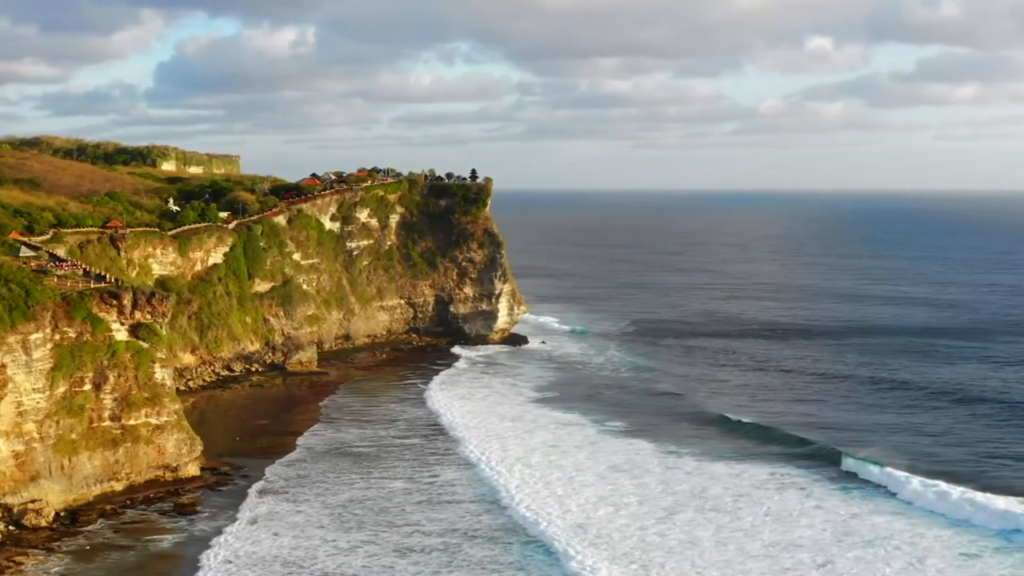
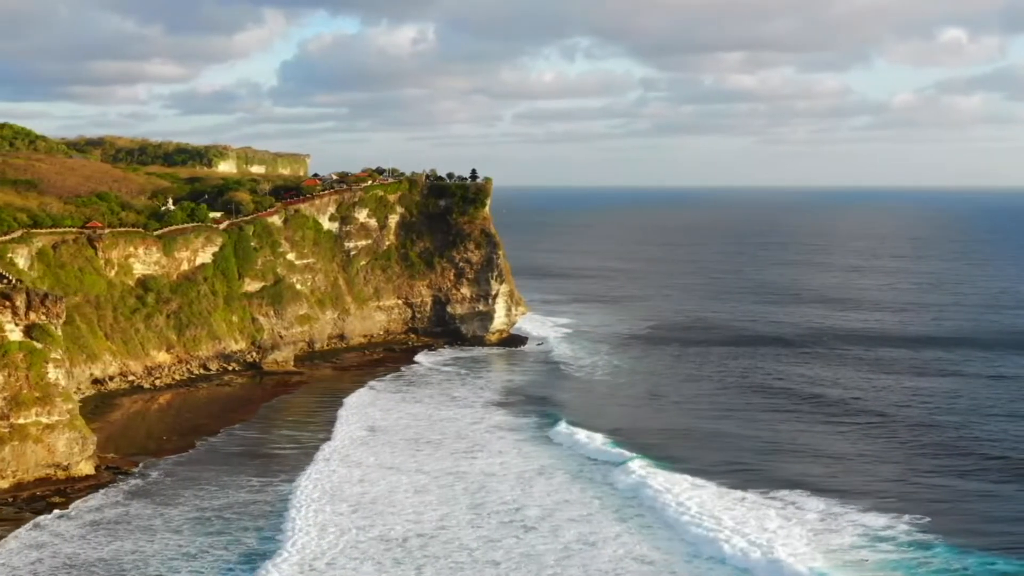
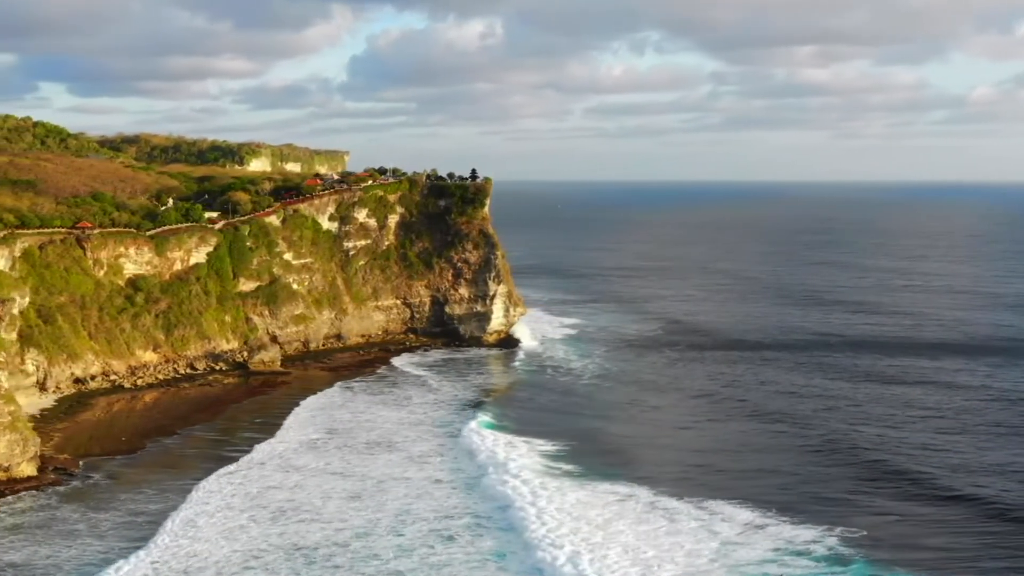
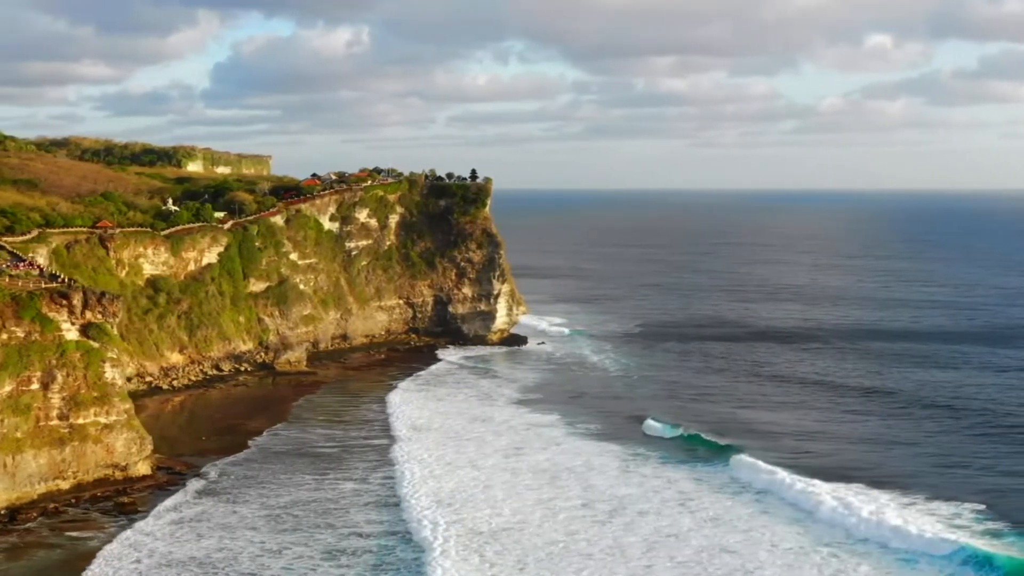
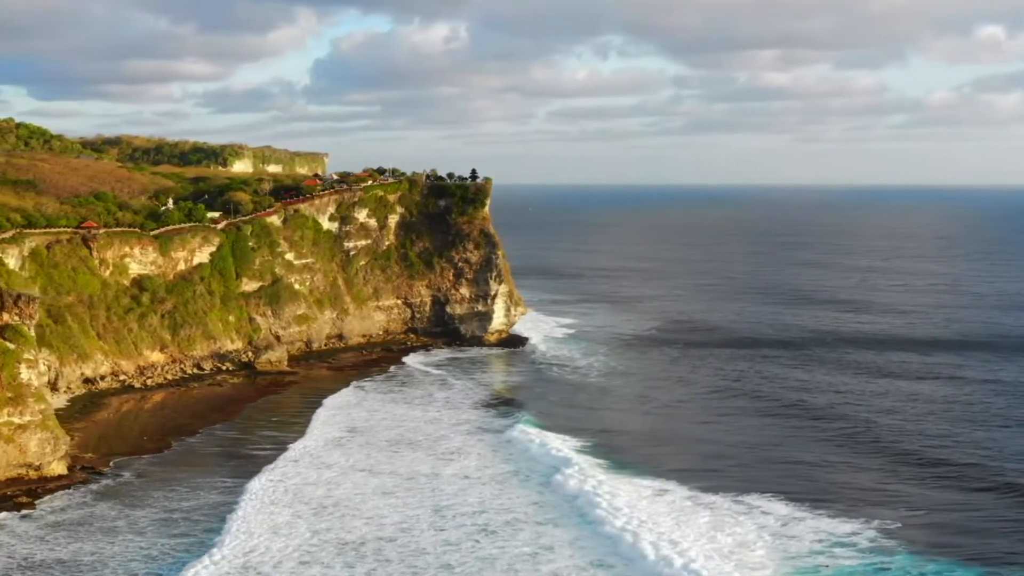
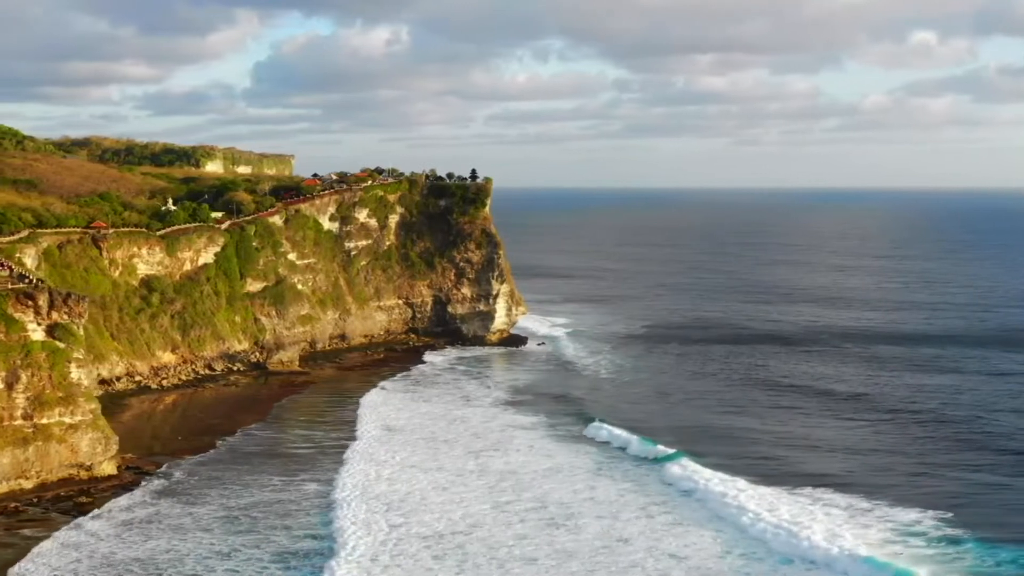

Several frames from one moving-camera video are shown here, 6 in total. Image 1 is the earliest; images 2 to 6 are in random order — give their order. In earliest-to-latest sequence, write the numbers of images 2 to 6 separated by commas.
4, 6, 2, 5, 3
